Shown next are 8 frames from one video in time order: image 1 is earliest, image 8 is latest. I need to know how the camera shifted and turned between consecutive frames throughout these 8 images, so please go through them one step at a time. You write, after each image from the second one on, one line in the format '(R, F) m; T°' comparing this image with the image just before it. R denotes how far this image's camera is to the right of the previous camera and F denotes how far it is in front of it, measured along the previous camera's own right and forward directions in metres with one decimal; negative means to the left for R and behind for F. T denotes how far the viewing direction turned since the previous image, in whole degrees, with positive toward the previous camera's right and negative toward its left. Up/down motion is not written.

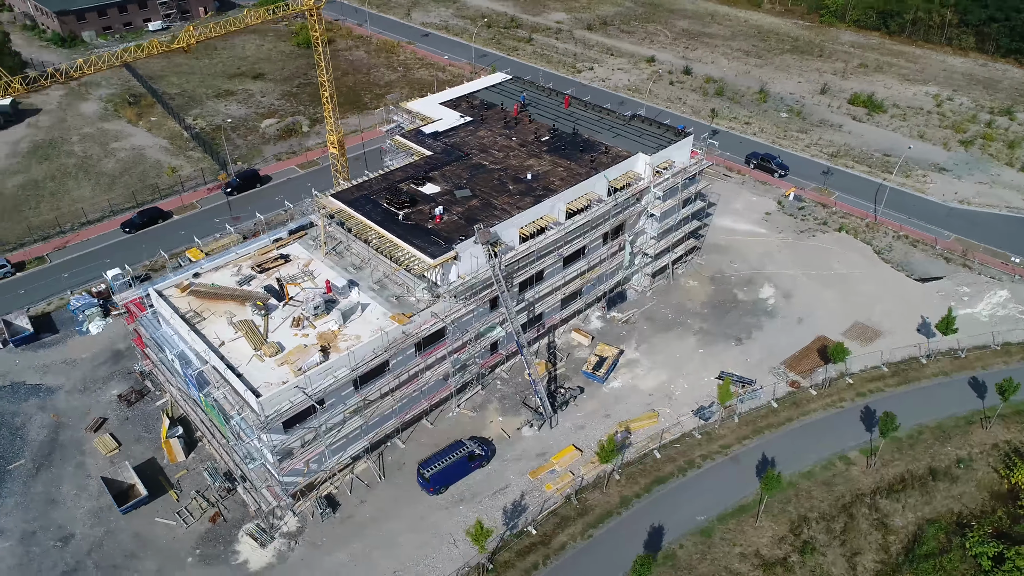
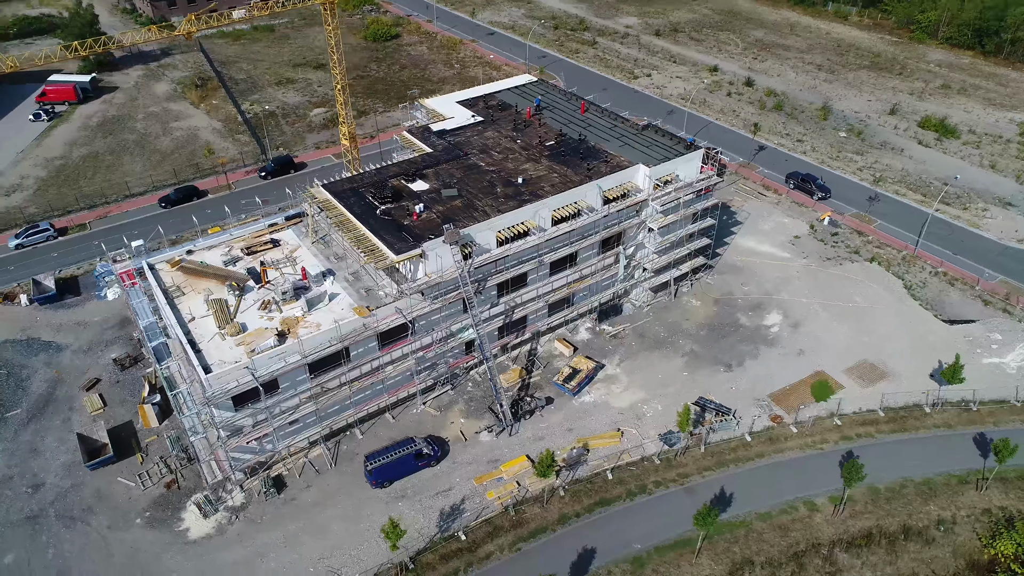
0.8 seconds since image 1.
(+6.8, +0.8) m; -7°
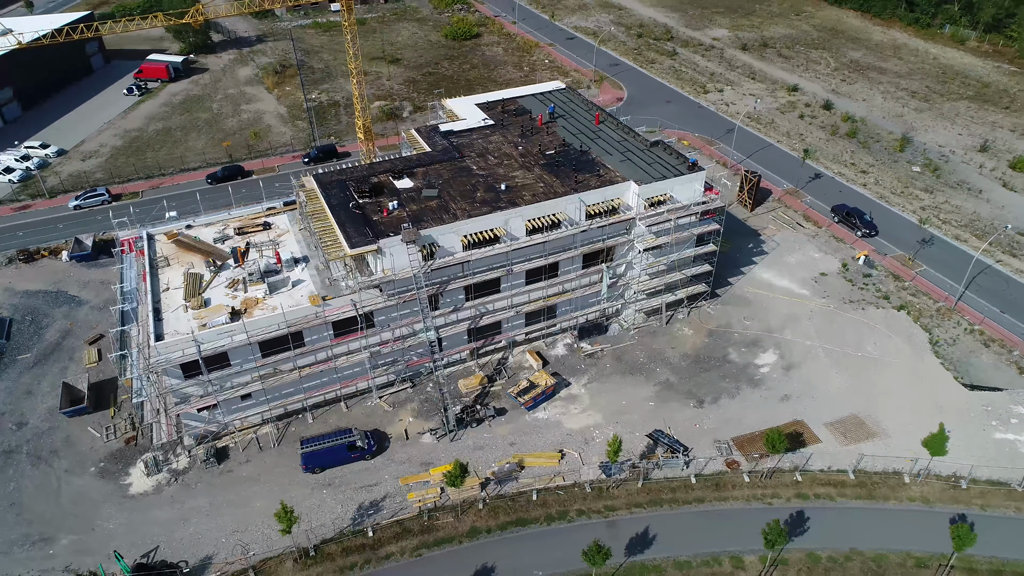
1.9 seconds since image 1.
(+8.7, +1.2) m; -9°
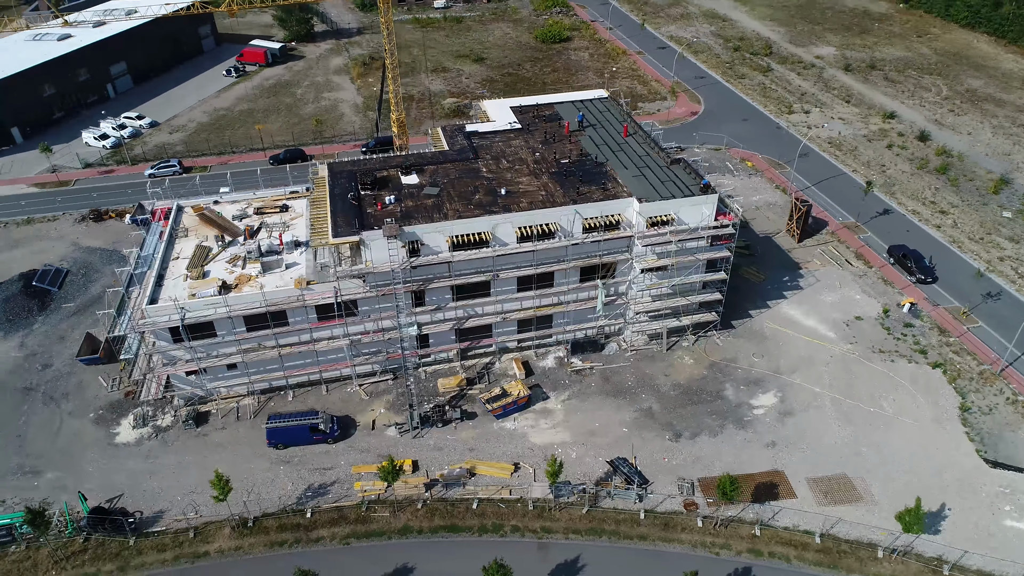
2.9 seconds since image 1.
(+7.8, +1.1) m; -9°
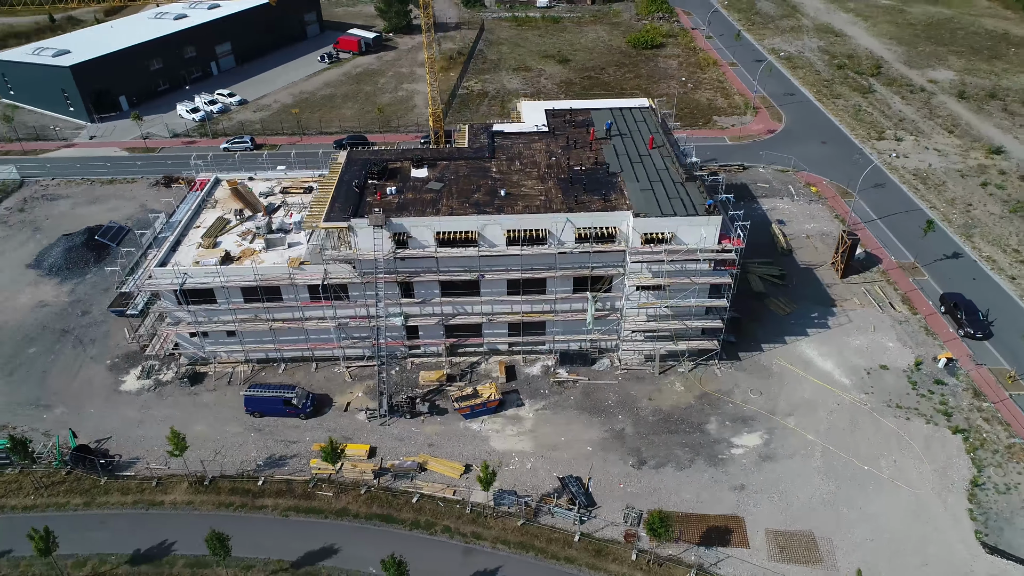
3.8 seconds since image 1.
(+7.8, +1.0) m; -9°
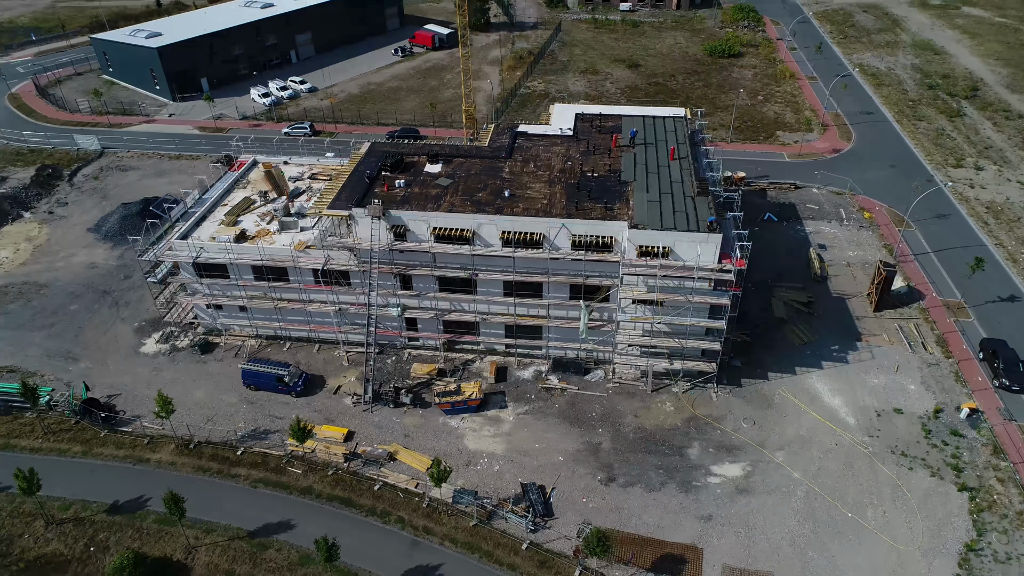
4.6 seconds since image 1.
(+5.9, +0.5) m; -8°
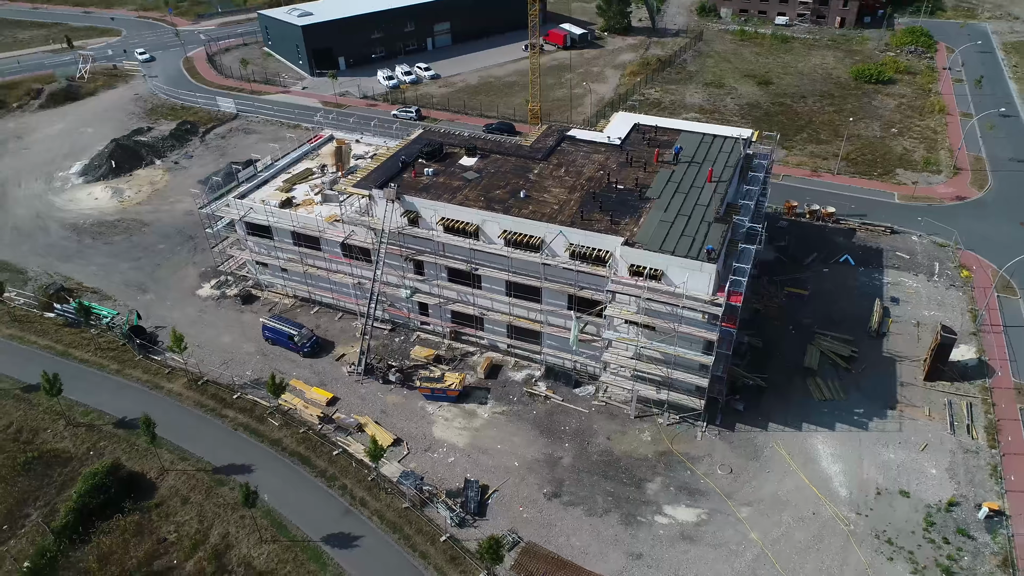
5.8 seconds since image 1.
(+9.8, +1.0) m; -13°
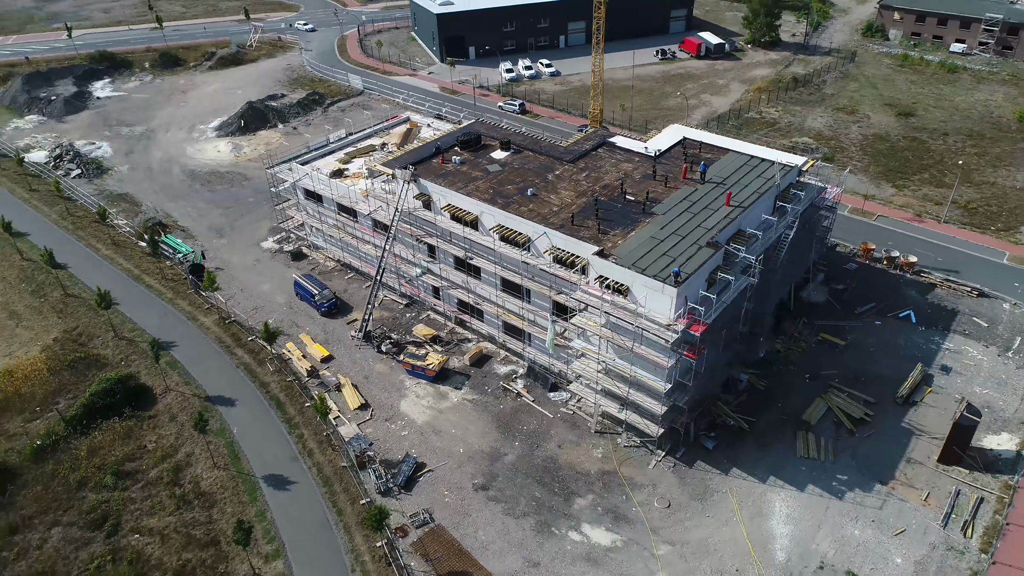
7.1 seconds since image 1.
(+10.8, +0.7) m; -14°
